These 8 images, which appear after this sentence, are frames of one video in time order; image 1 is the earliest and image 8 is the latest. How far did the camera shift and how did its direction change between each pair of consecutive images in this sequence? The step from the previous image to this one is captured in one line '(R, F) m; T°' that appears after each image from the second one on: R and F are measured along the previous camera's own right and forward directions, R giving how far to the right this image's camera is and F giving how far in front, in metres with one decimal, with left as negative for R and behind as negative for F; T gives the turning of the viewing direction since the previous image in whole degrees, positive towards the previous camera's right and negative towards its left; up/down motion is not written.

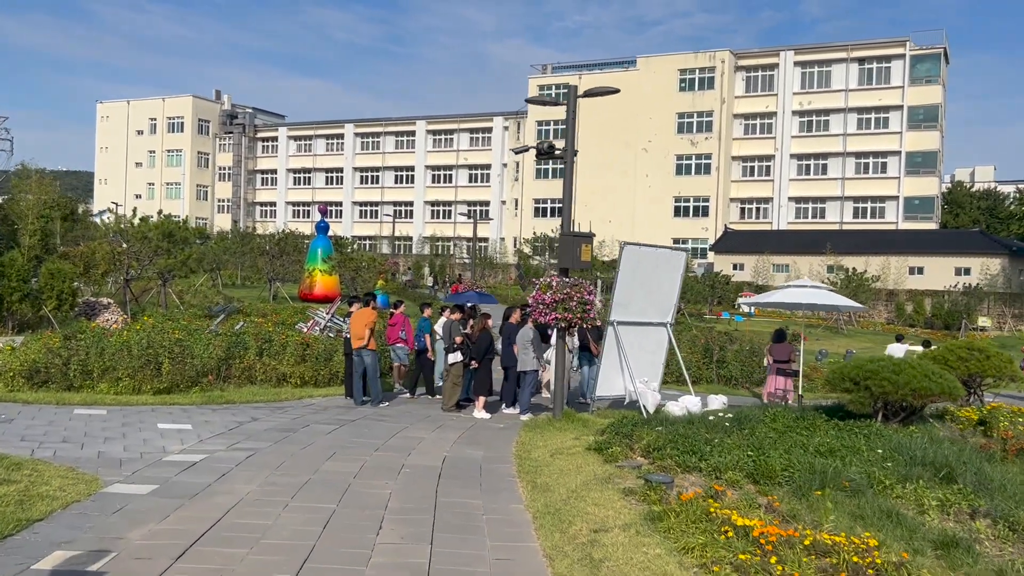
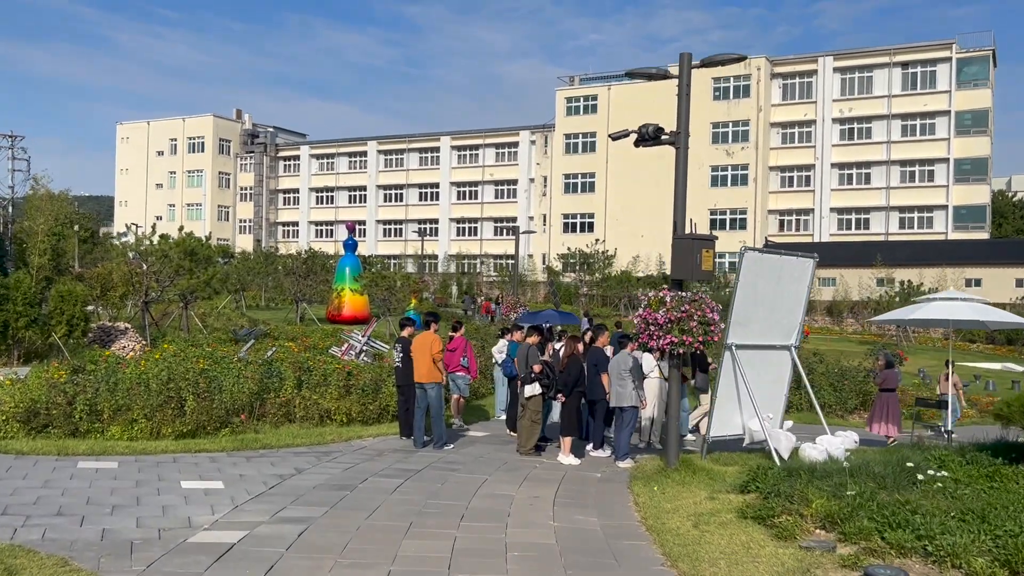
(-0.9, +2.3) m; -1°
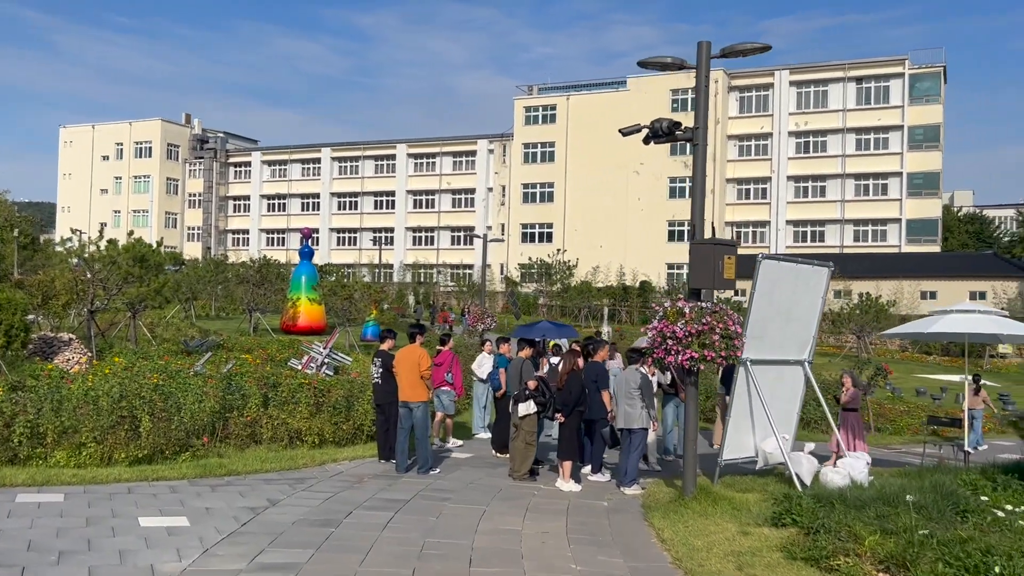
(-0.5, +1.0) m; +3°
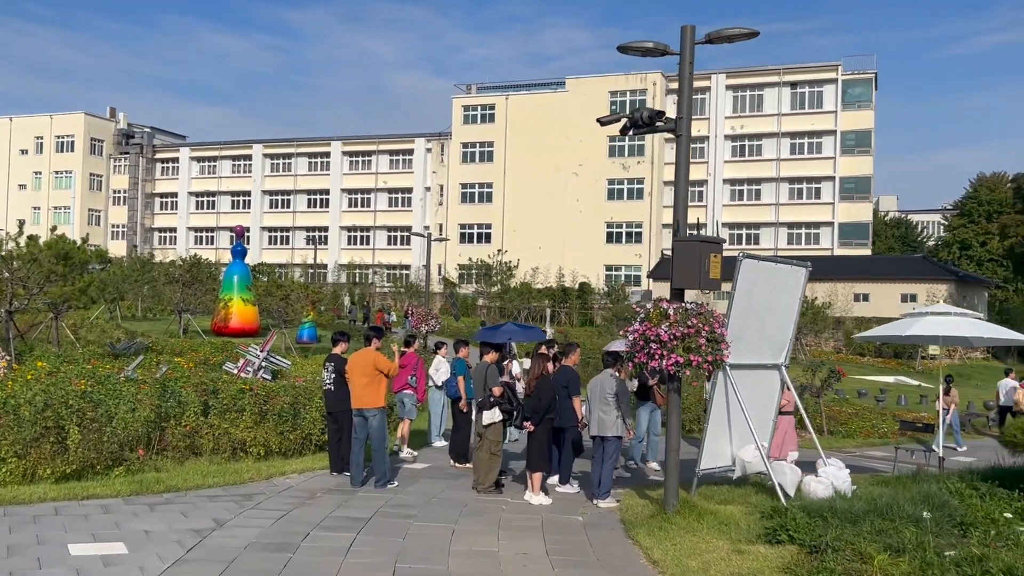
(-0.4, +0.7) m; +4°
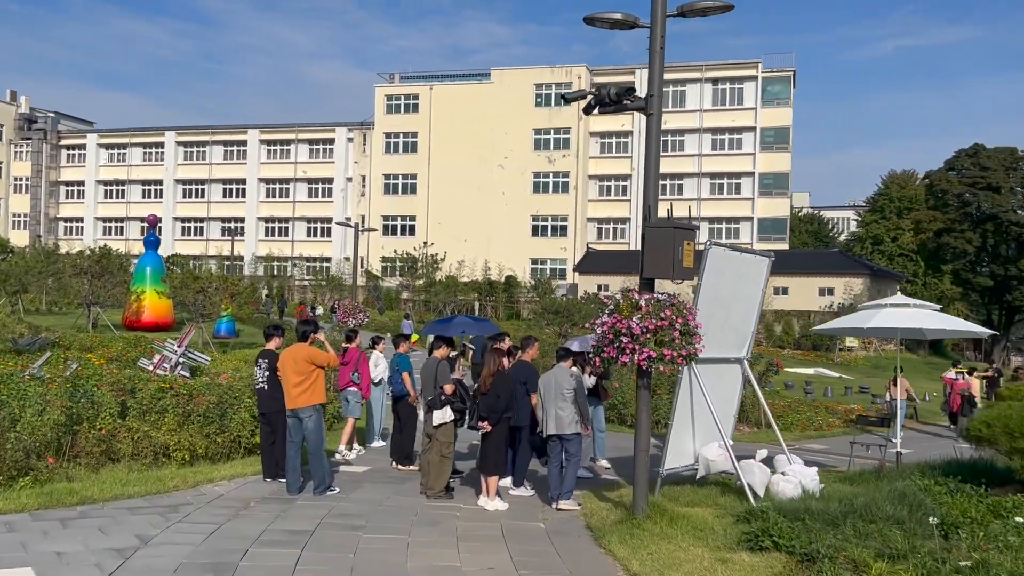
(-0.3, +0.7) m; +5°
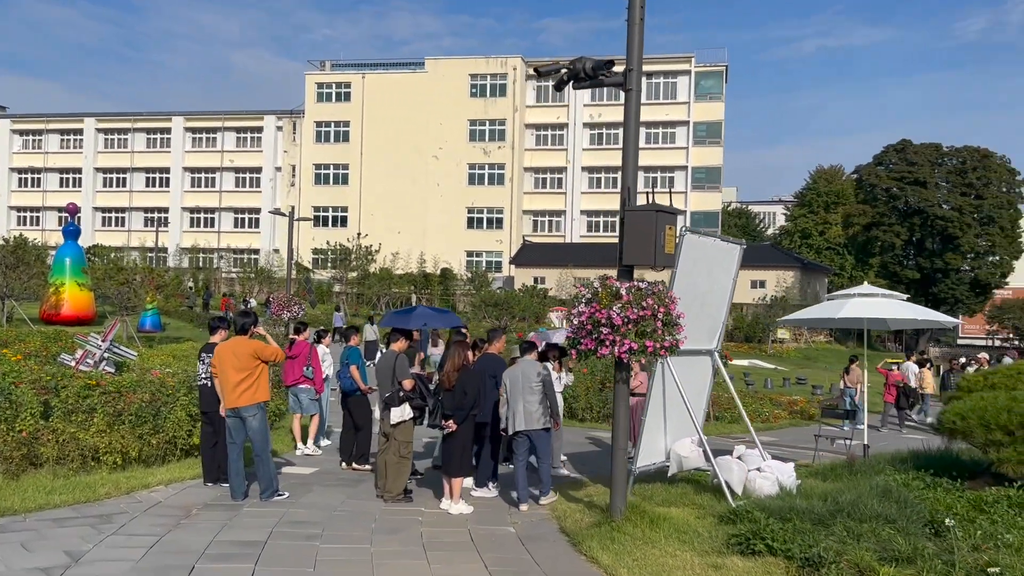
(-0.3, +0.6) m; +4°
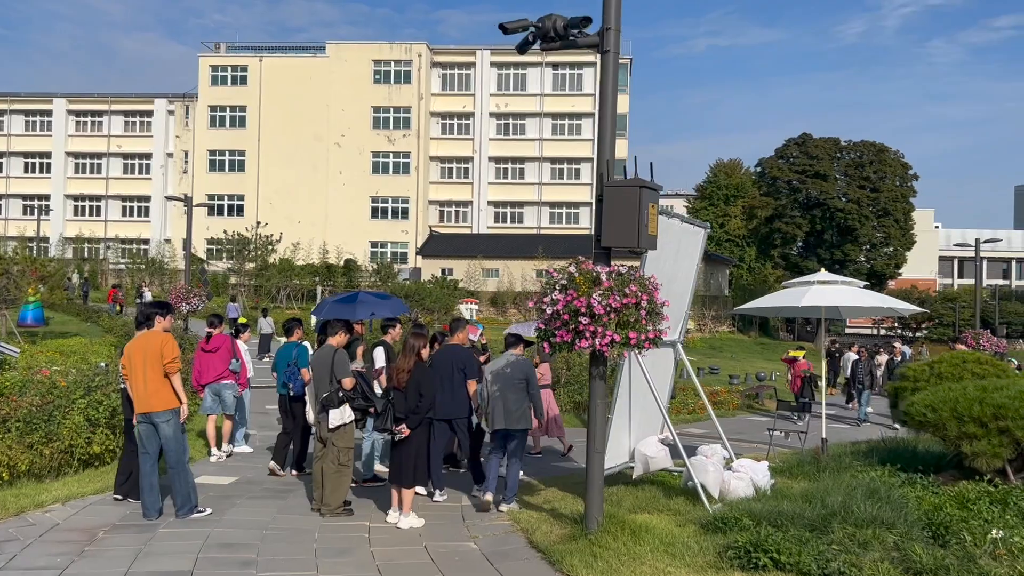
(-0.5, +0.9) m; +6°
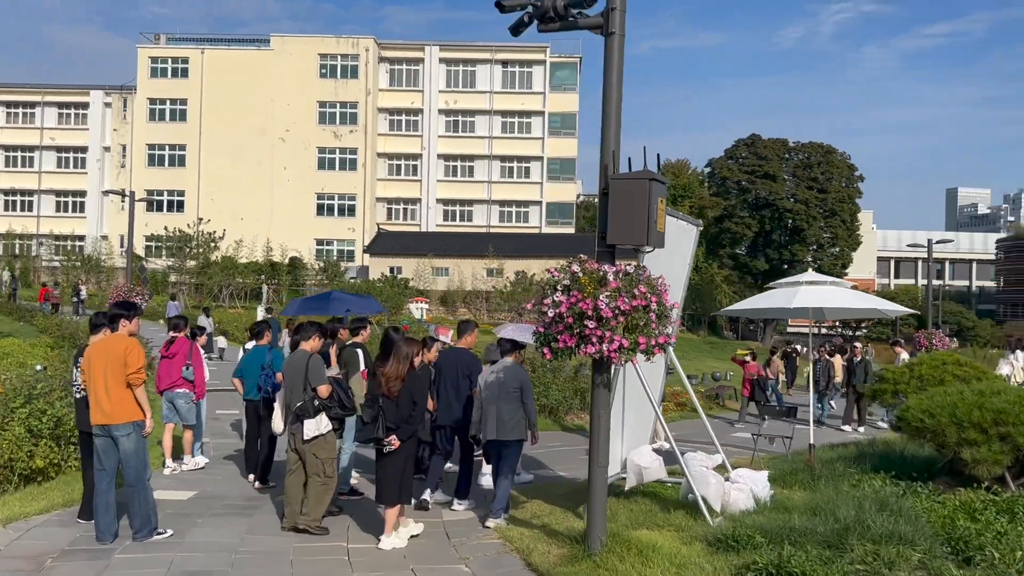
(-0.4, +0.5) m; +3°
